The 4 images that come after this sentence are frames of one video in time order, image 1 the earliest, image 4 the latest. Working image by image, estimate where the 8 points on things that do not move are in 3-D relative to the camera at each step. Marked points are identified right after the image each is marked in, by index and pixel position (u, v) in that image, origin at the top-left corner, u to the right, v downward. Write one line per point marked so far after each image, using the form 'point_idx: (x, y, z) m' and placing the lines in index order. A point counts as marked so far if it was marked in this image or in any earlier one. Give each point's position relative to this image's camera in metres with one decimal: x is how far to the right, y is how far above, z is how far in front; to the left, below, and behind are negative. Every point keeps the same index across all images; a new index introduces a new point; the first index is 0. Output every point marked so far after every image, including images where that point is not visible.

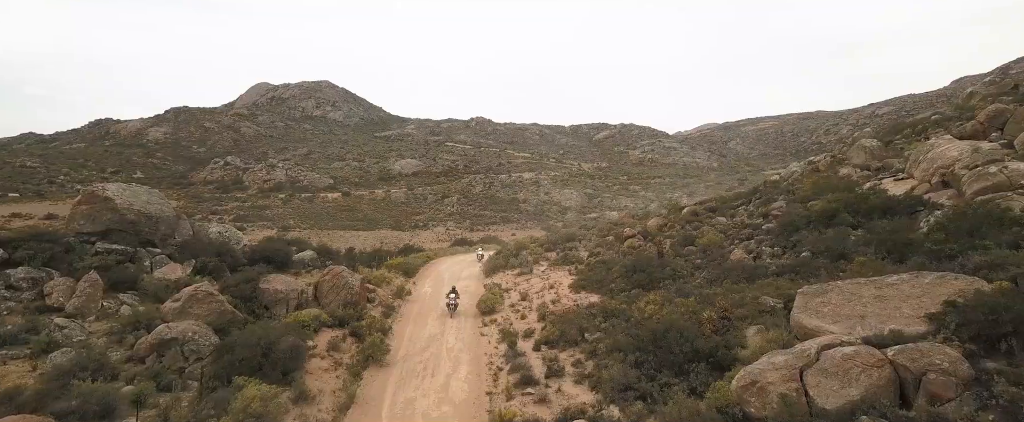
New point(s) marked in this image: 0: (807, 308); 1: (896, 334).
0: (+6.7, -2.1, +10.7) m
1: (+7.4, -2.3, +9.3) m
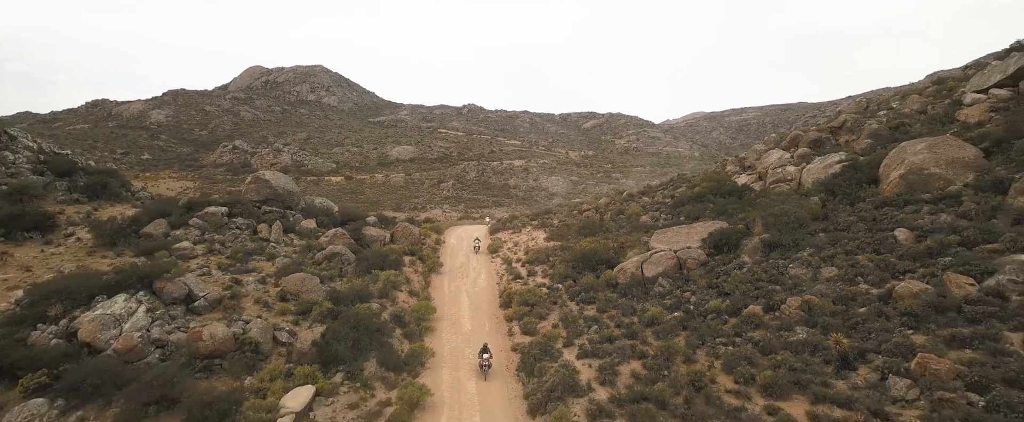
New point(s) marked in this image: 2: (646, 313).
0: (+6.6, -1.3, +21.7) m
1: (+7.4, -1.5, +20.3) m
2: (+4.7, -3.5, +16.8) m
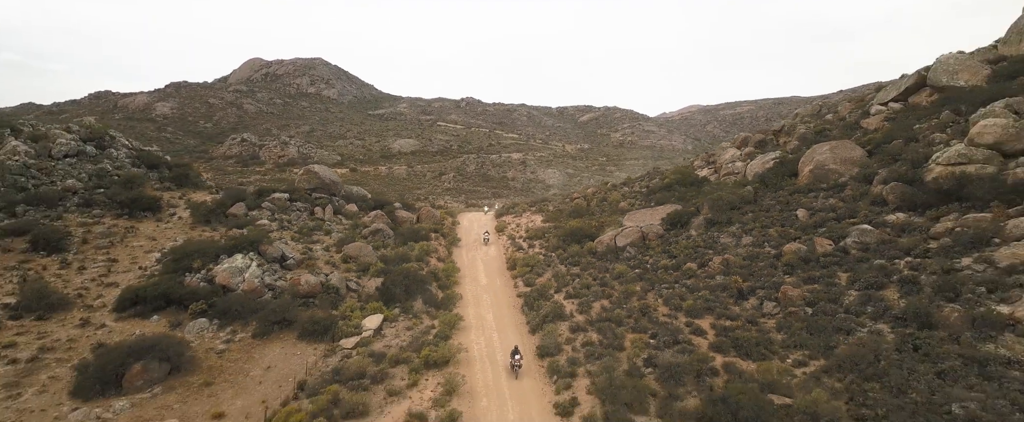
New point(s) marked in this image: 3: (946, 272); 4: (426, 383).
0: (+6.9, -0.5, +27.8) m
1: (+7.6, -0.7, +26.4) m
2: (+5.0, -2.8, +22.9) m
3: (+13.7, -1.9, +15.1) m
4: (-2.8, -5.7, +15.8) m
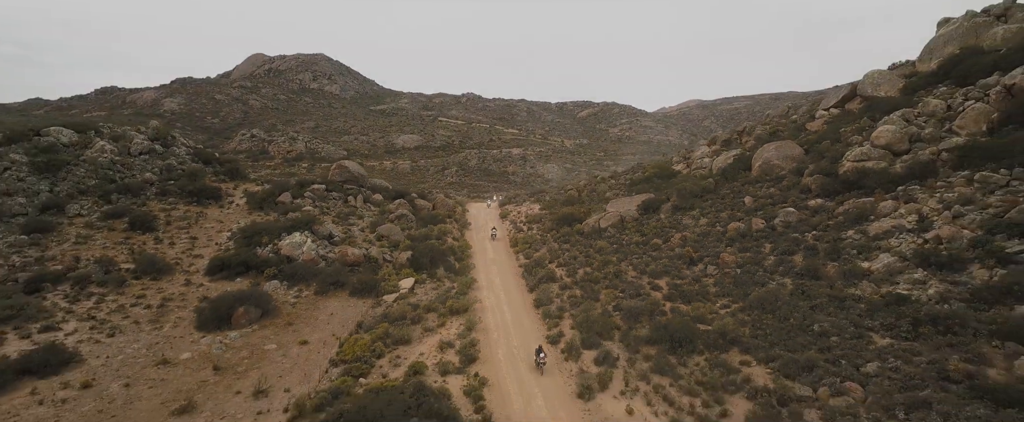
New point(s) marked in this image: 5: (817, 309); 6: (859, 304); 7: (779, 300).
0: (+7.0, +0.3, +33.1) m
1: (+7.8, +0.1, +31.7) m
2: (+5.1, -2.1, +28.3) m
3: (+13.8, -1.2, +20.4) m
4: (-2.7, -5.0, +21.2) m
5: (+11.2, -3.6, +17.5) m
6: (+12.3, -3.3, +16.9) m
7: (+10.4, -3.5, +18.6) m
